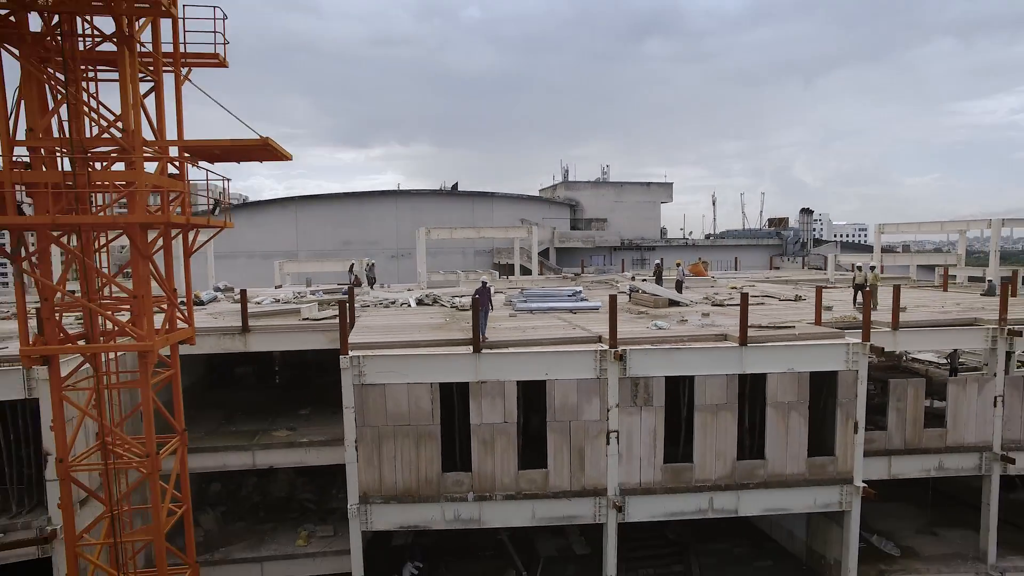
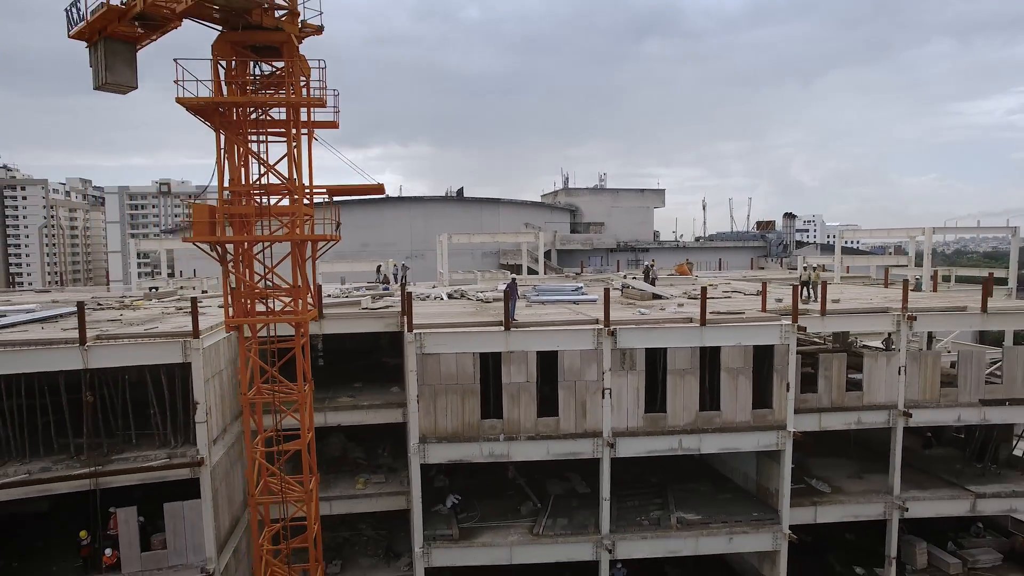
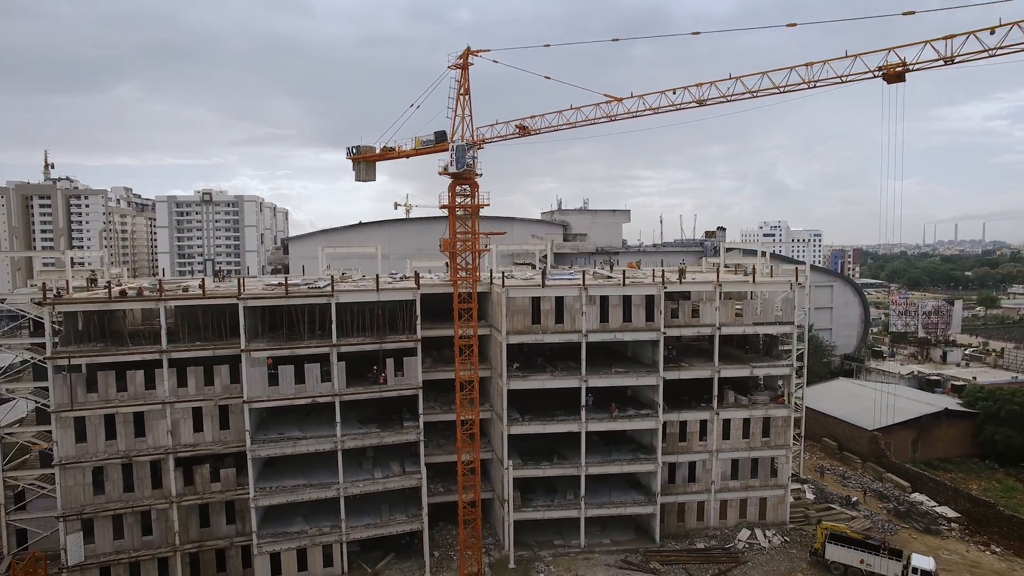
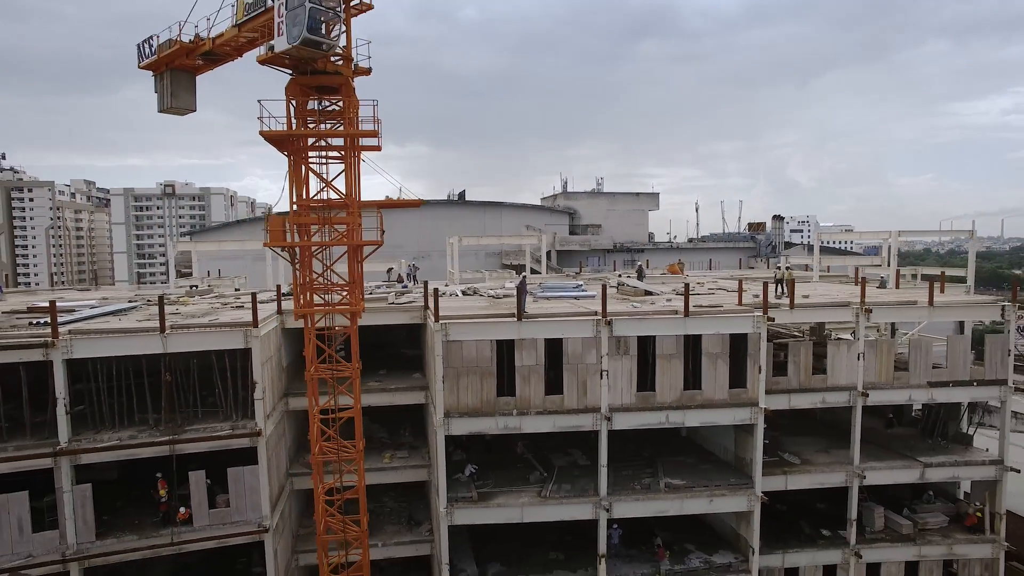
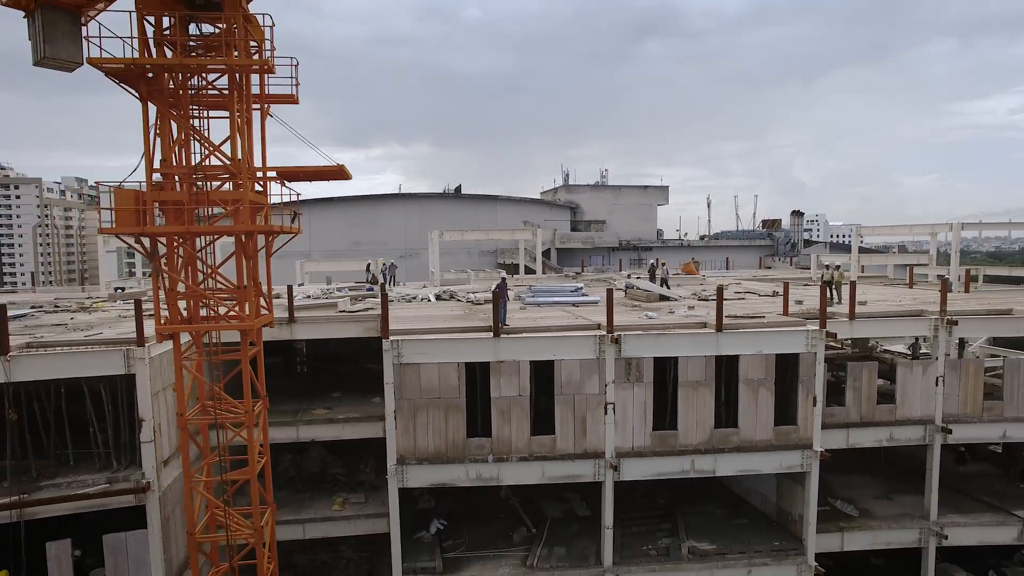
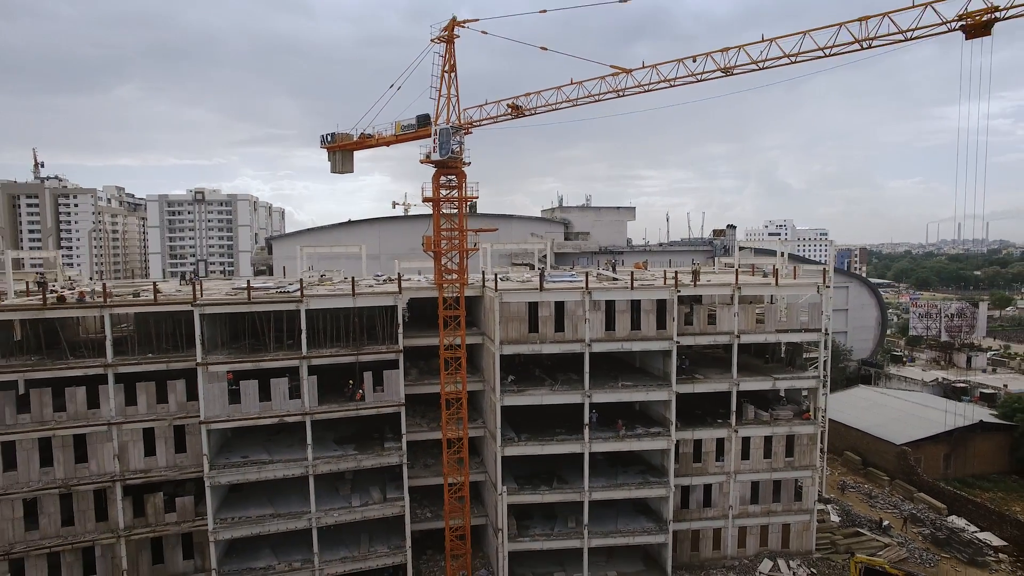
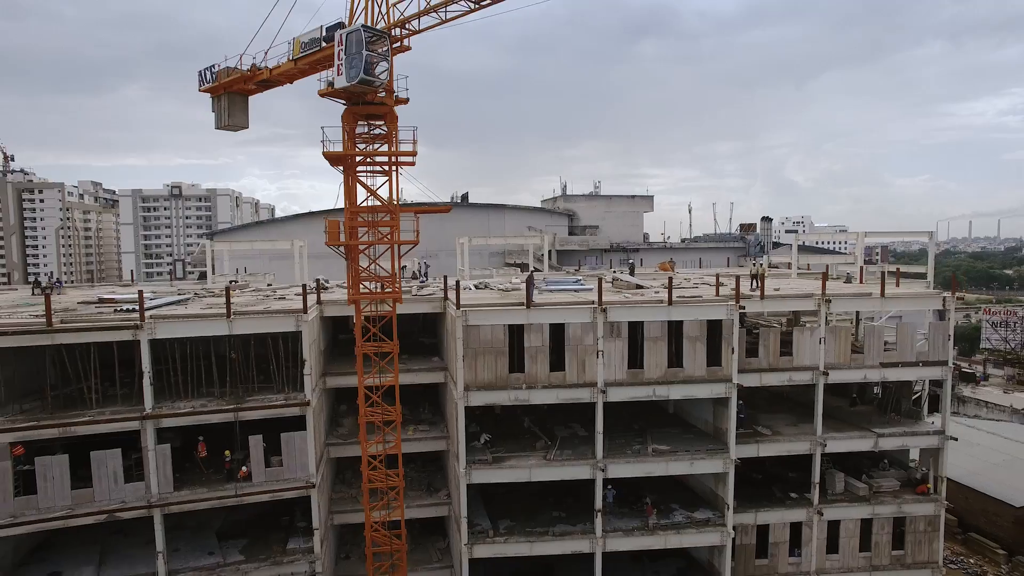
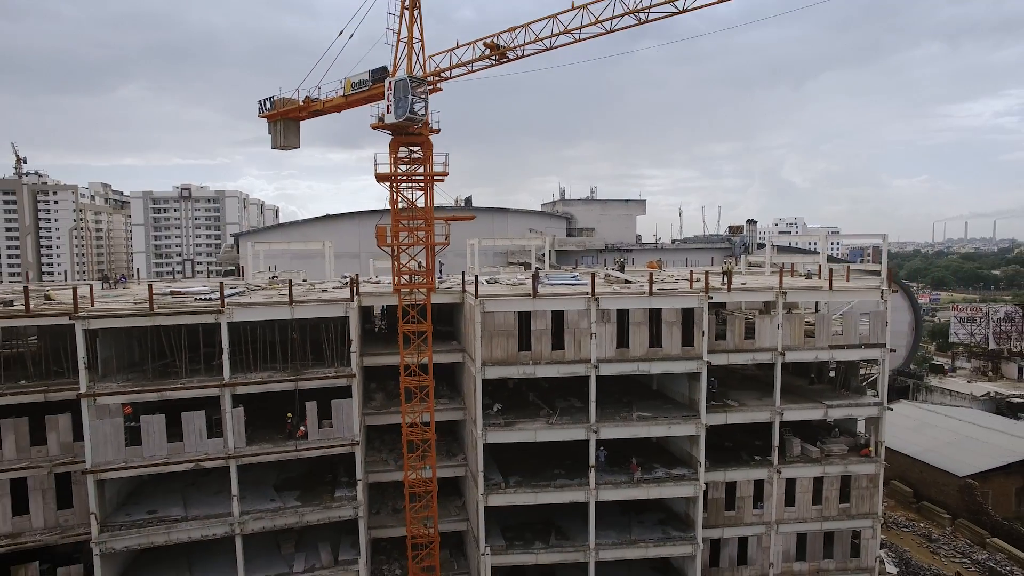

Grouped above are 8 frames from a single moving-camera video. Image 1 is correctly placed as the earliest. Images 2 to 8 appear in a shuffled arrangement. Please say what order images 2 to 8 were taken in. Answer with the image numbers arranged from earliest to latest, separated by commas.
5, 2, 4, 7, 8, 6, 3
